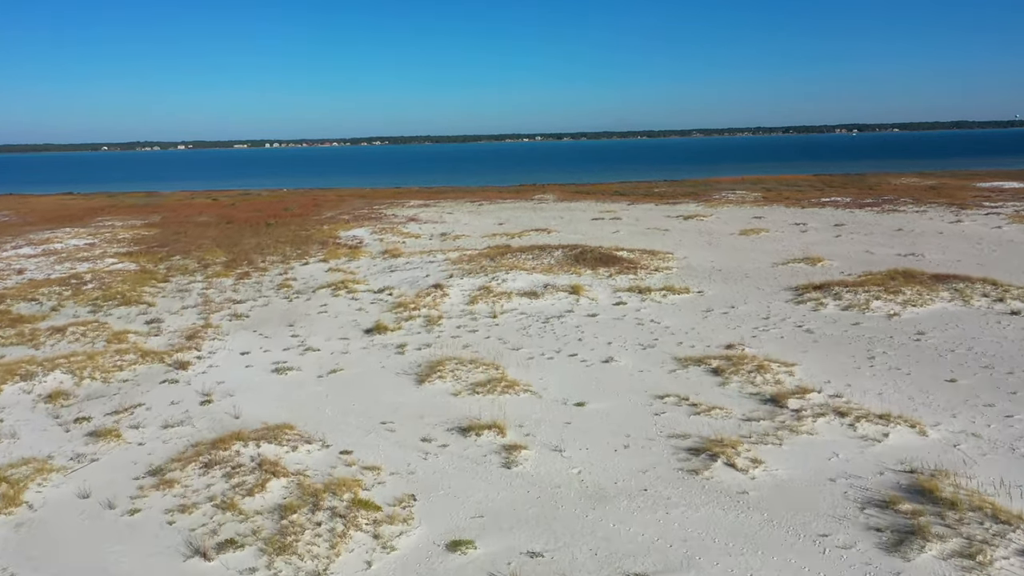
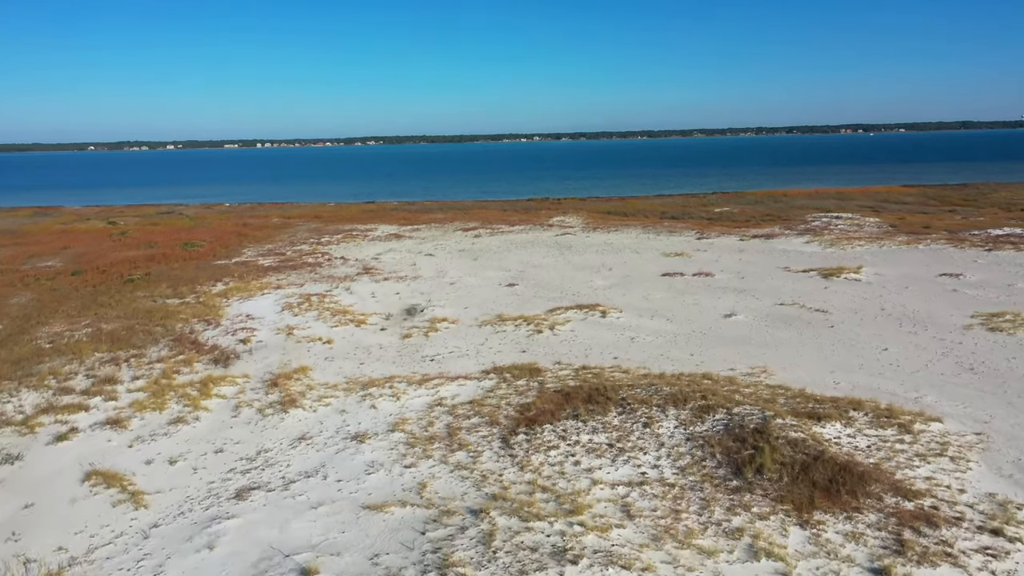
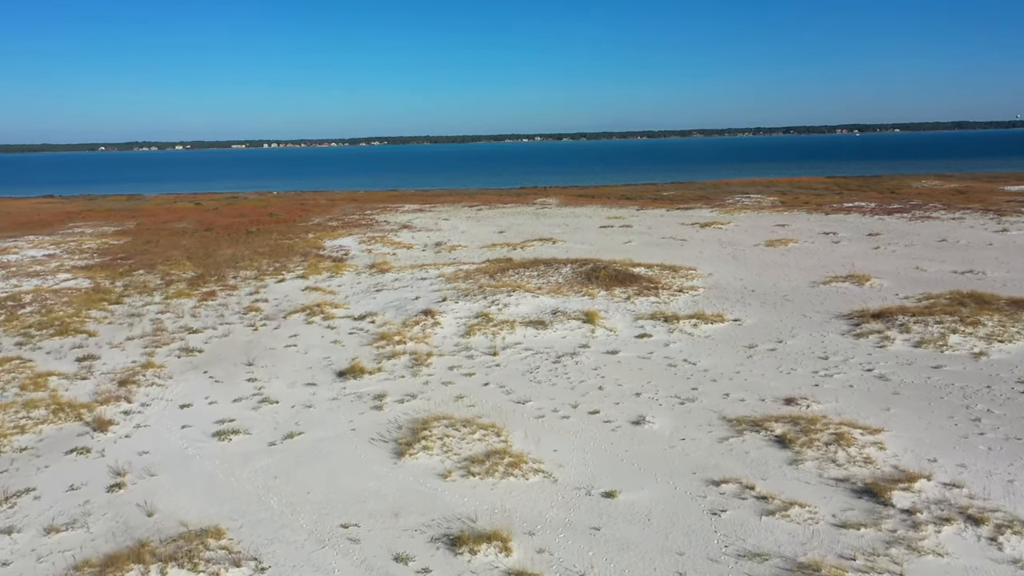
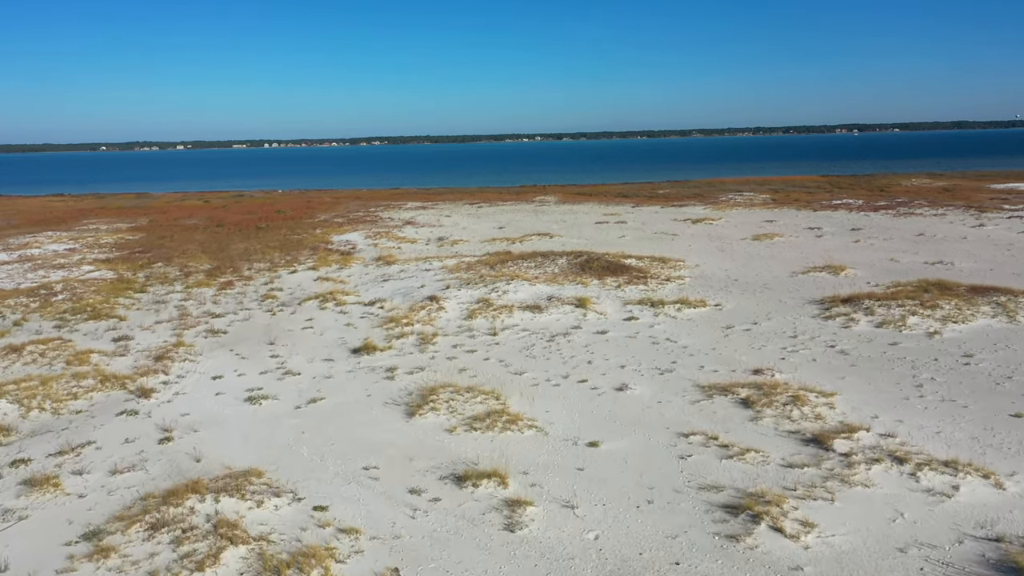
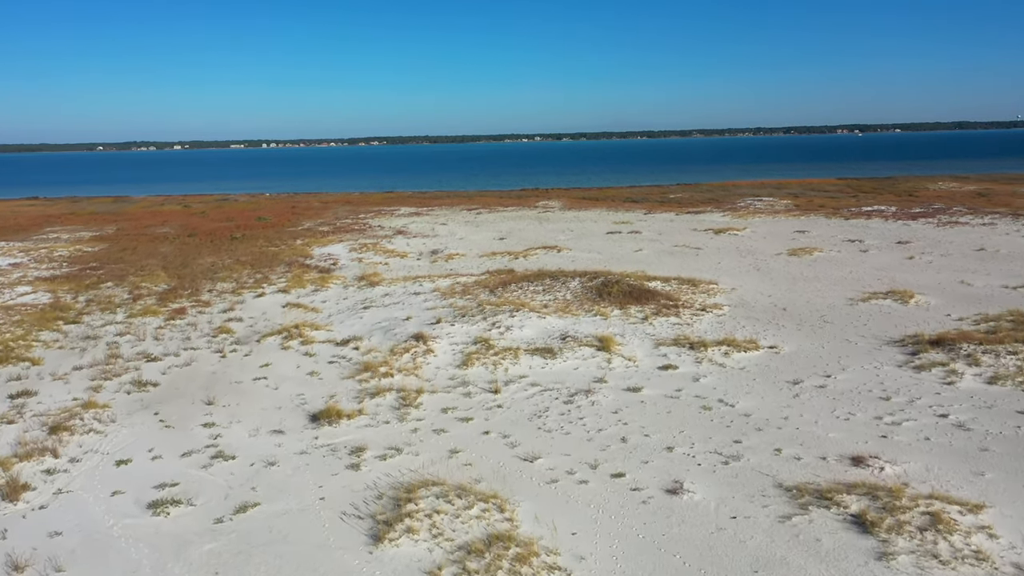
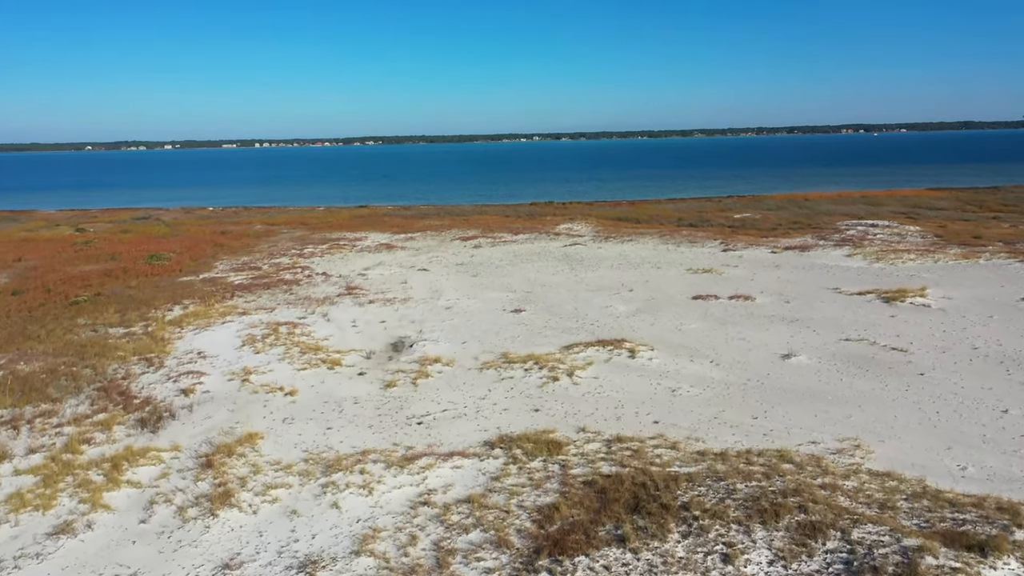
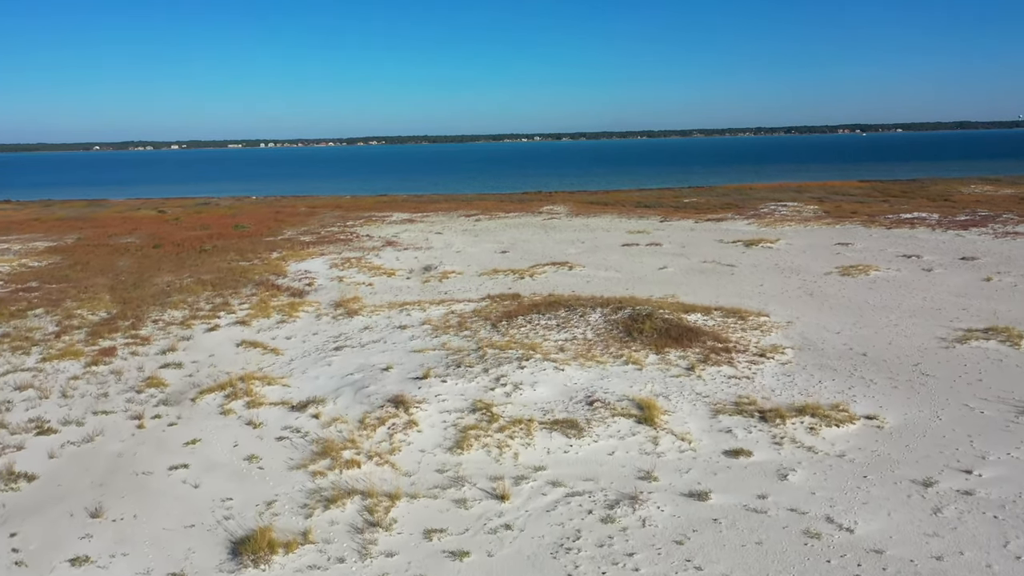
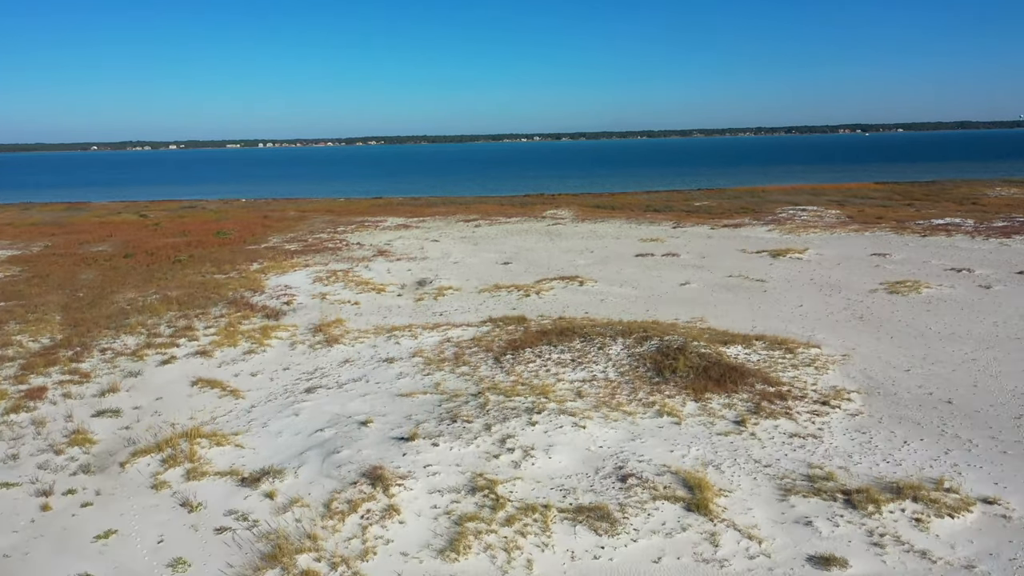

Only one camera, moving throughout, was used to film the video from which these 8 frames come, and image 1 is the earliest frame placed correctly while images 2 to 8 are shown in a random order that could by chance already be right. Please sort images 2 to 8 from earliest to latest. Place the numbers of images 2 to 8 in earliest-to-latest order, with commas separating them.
4, 3, 5, 7, 8, 2, 6
